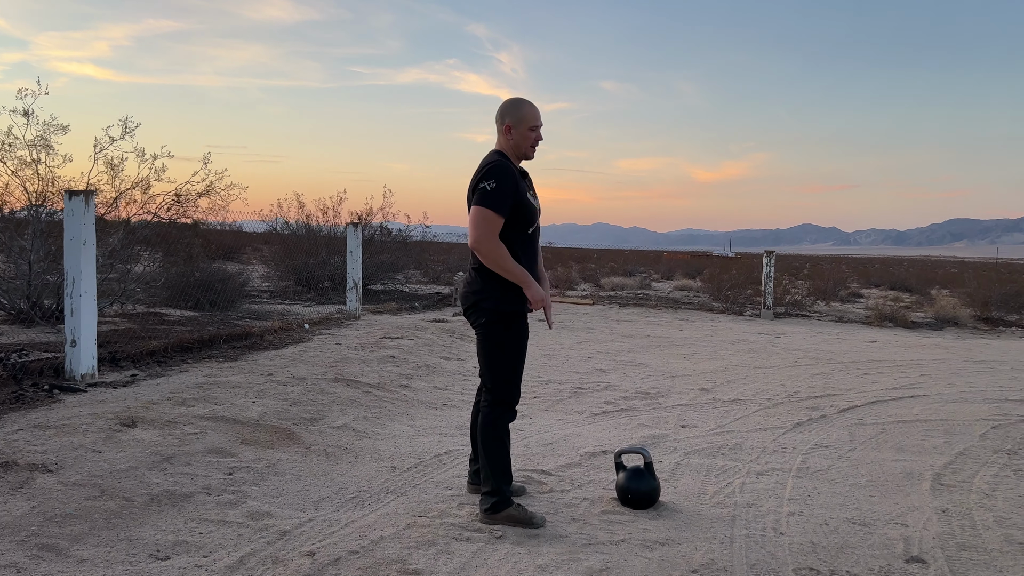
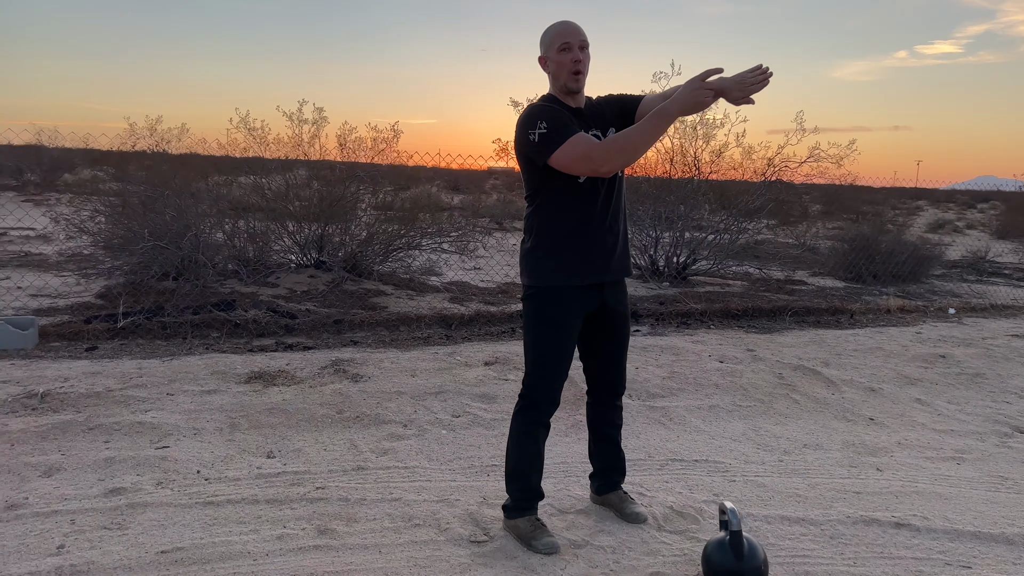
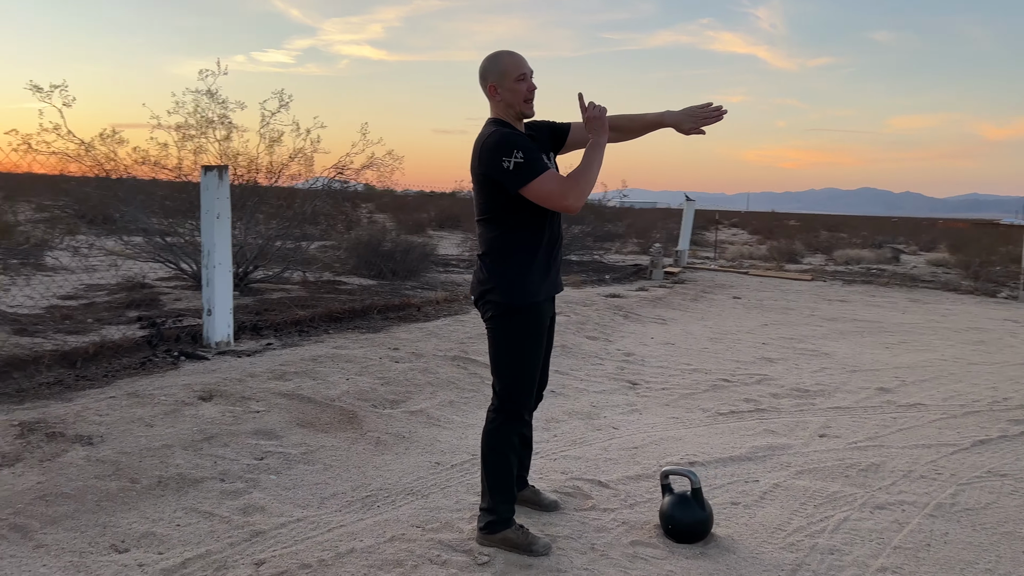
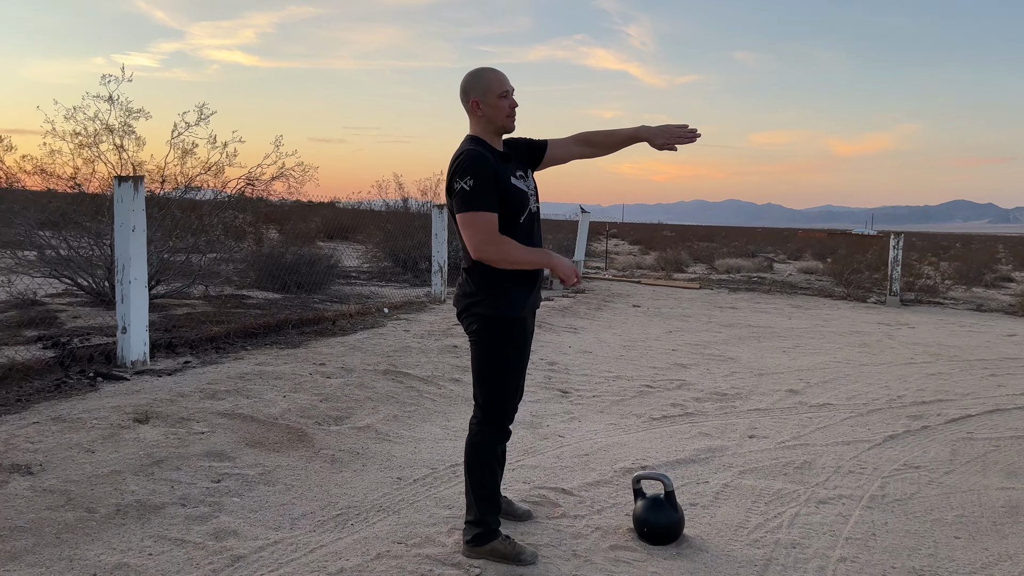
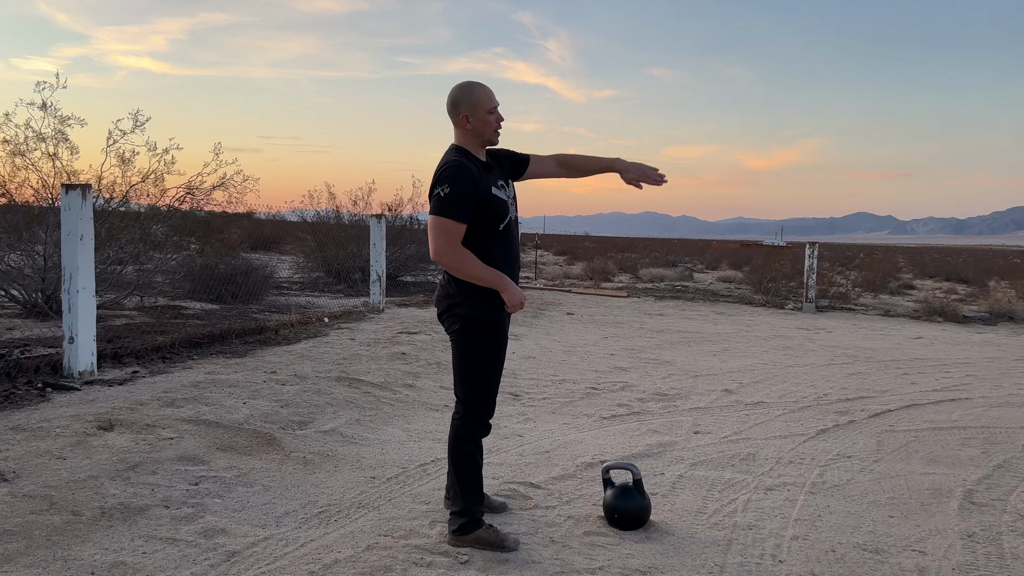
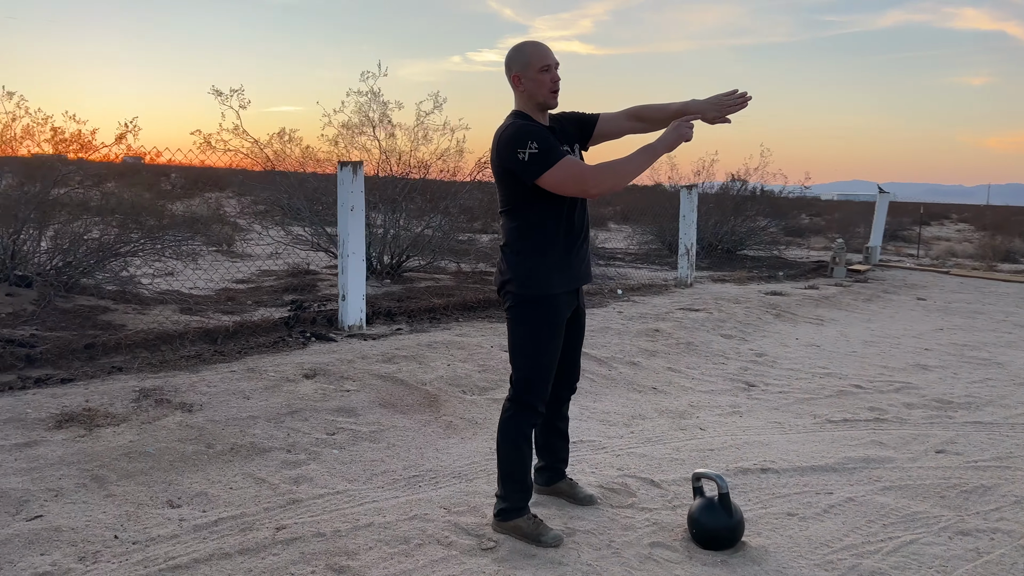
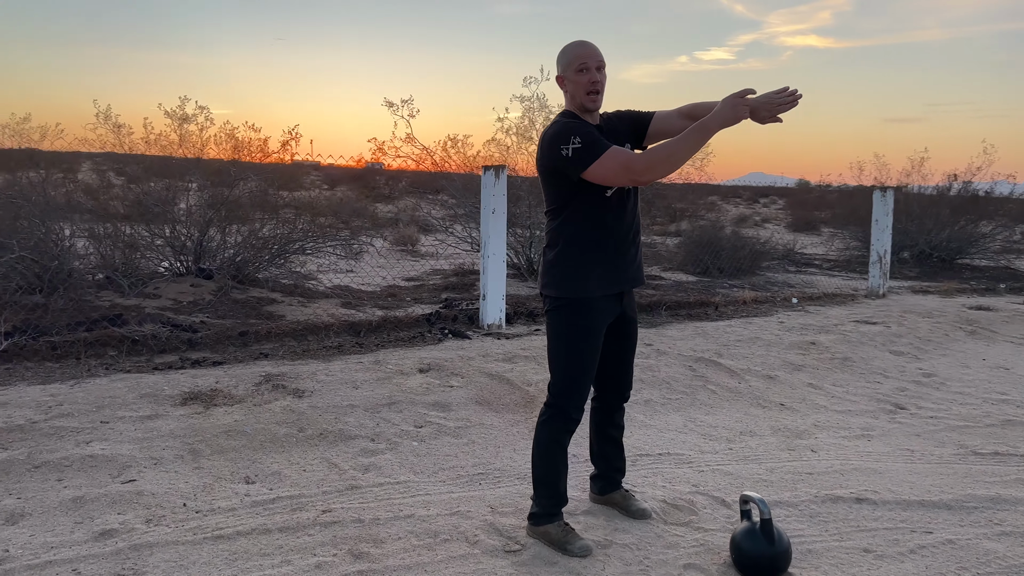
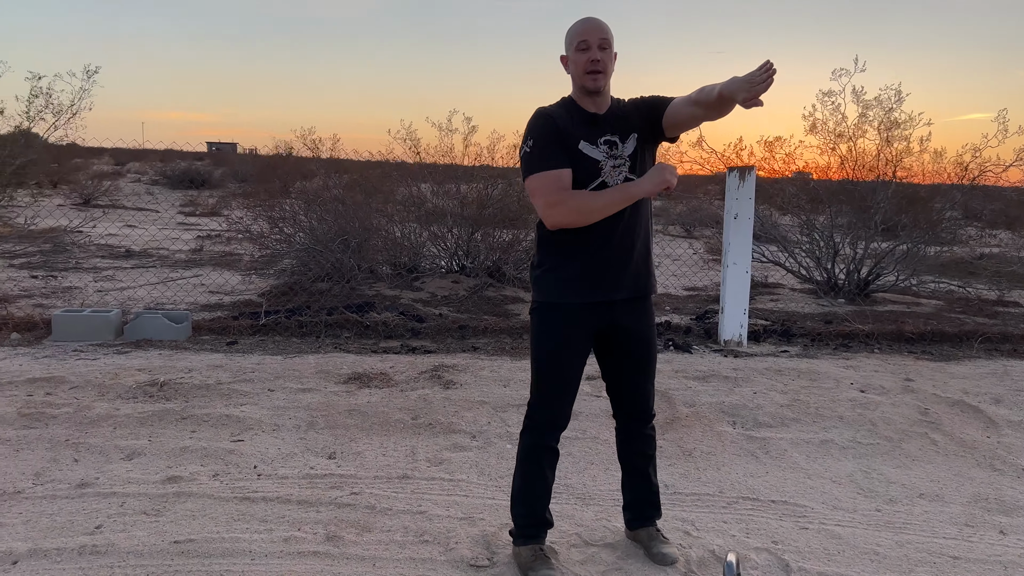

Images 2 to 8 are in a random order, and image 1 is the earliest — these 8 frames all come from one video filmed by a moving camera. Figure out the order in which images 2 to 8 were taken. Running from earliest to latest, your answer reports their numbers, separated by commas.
5, 4, 3, 6, 7, 2, 8
